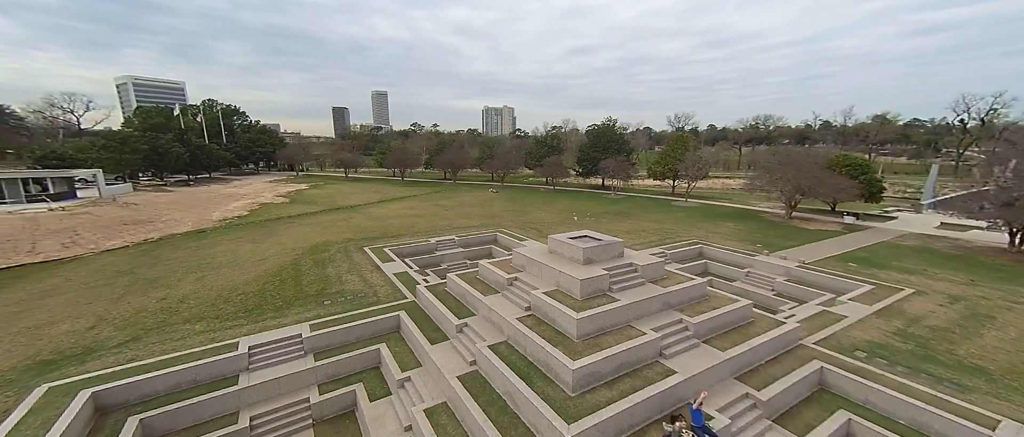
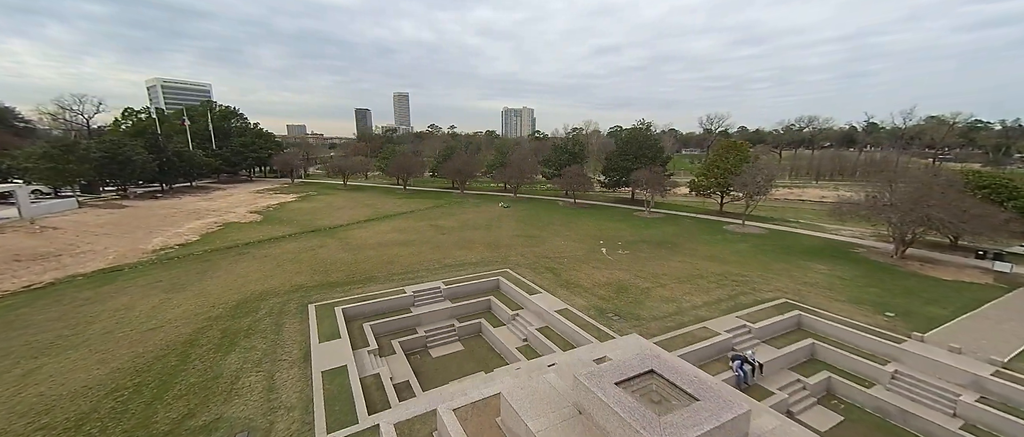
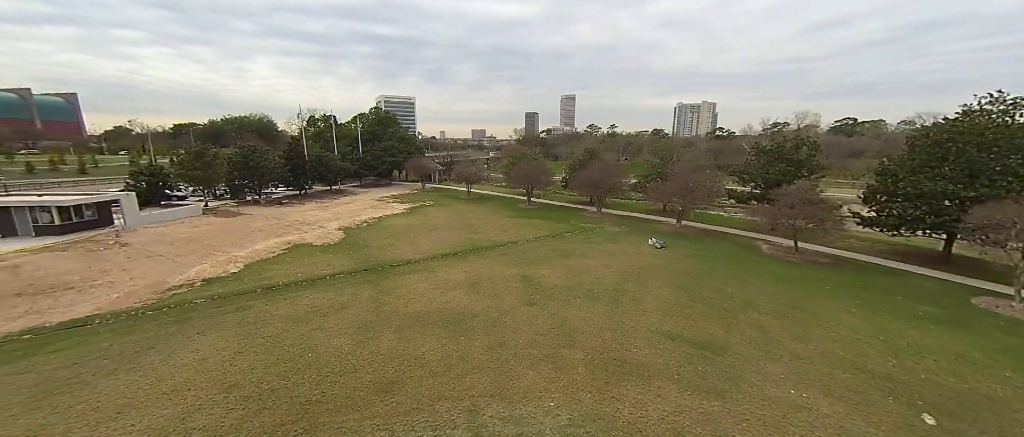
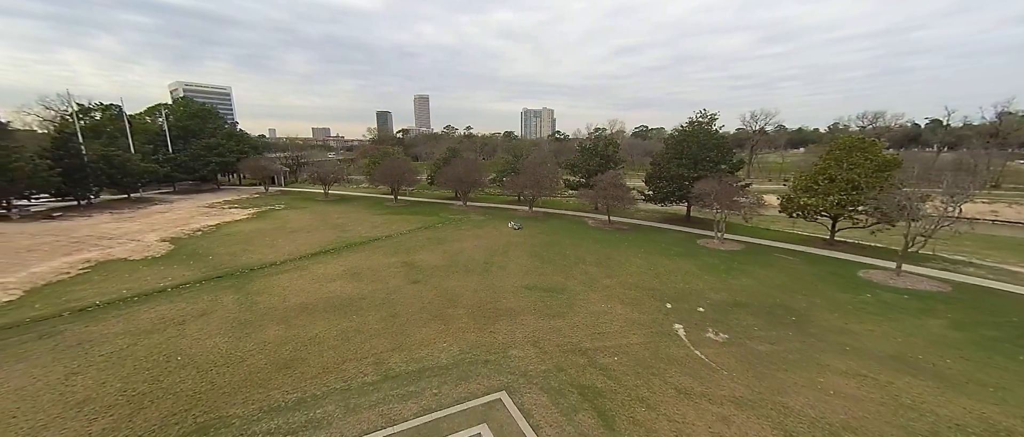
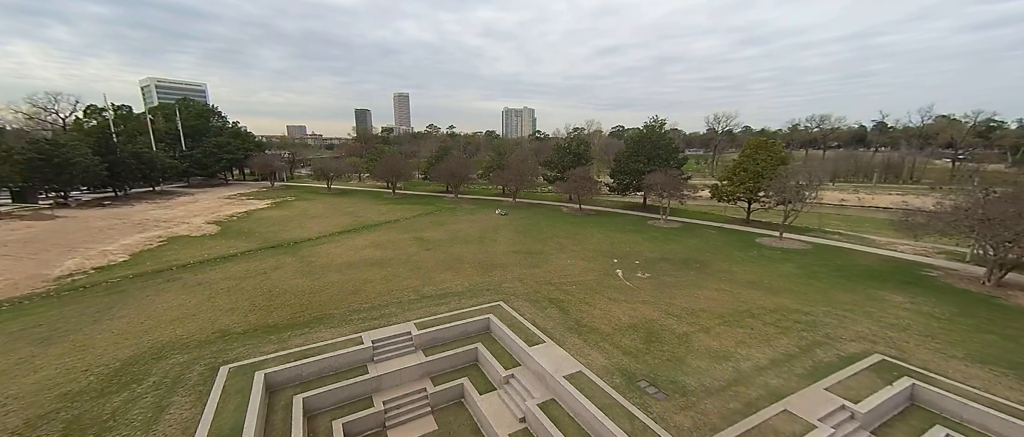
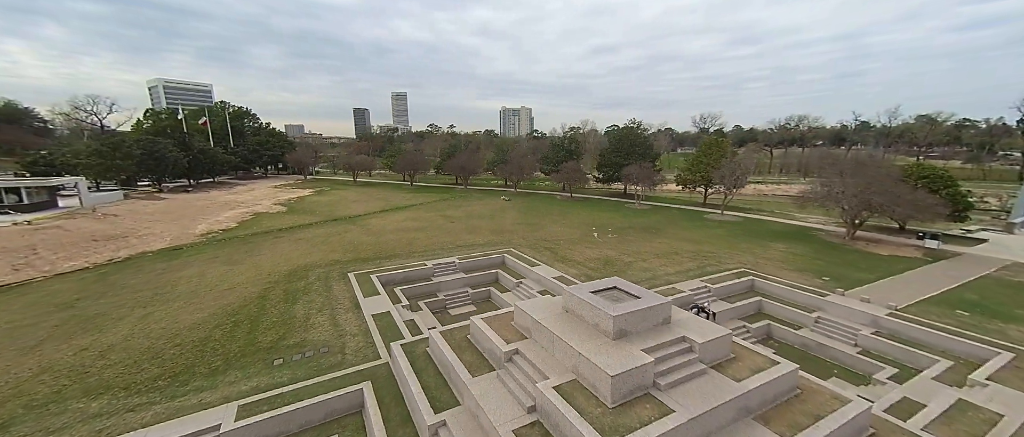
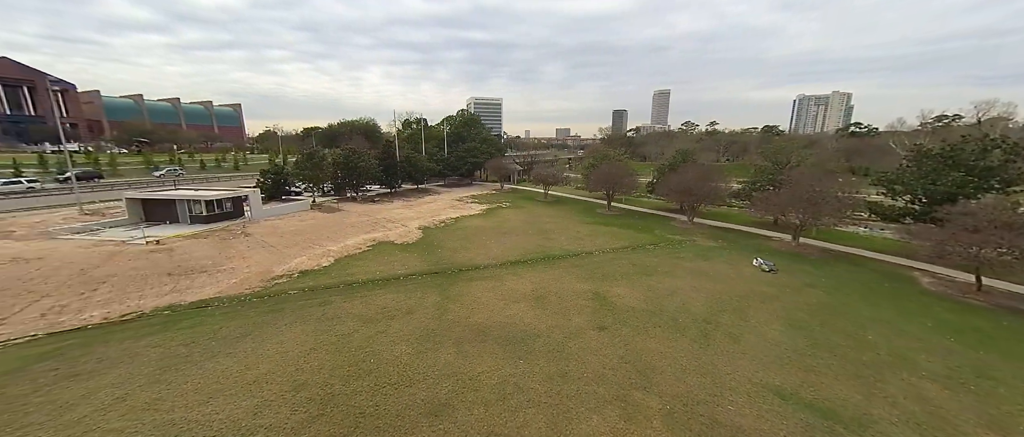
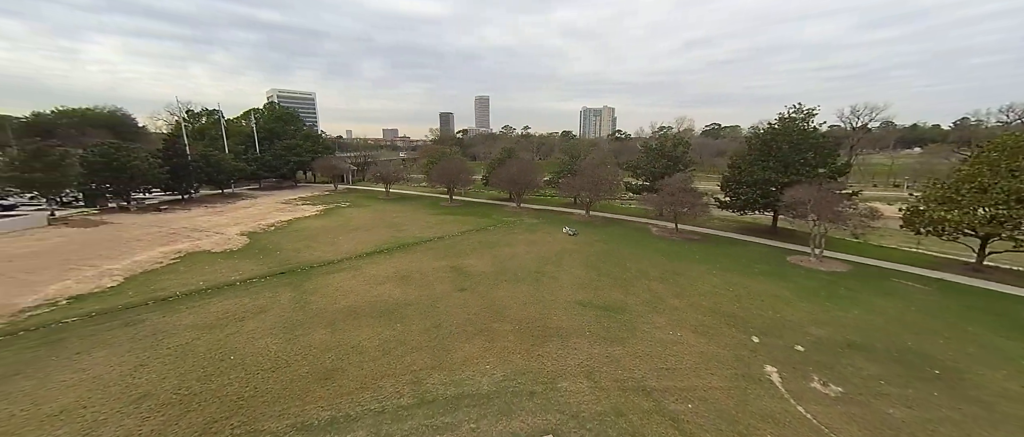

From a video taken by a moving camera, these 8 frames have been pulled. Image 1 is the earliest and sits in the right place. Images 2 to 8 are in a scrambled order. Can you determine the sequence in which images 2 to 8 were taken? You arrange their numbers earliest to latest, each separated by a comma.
6, 2, 5, 4, 8, 3, 7
